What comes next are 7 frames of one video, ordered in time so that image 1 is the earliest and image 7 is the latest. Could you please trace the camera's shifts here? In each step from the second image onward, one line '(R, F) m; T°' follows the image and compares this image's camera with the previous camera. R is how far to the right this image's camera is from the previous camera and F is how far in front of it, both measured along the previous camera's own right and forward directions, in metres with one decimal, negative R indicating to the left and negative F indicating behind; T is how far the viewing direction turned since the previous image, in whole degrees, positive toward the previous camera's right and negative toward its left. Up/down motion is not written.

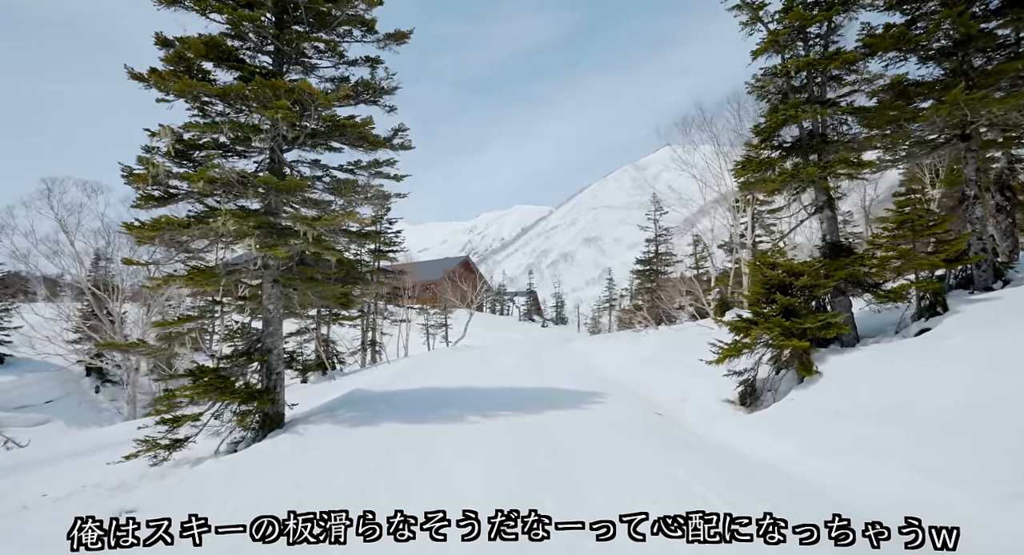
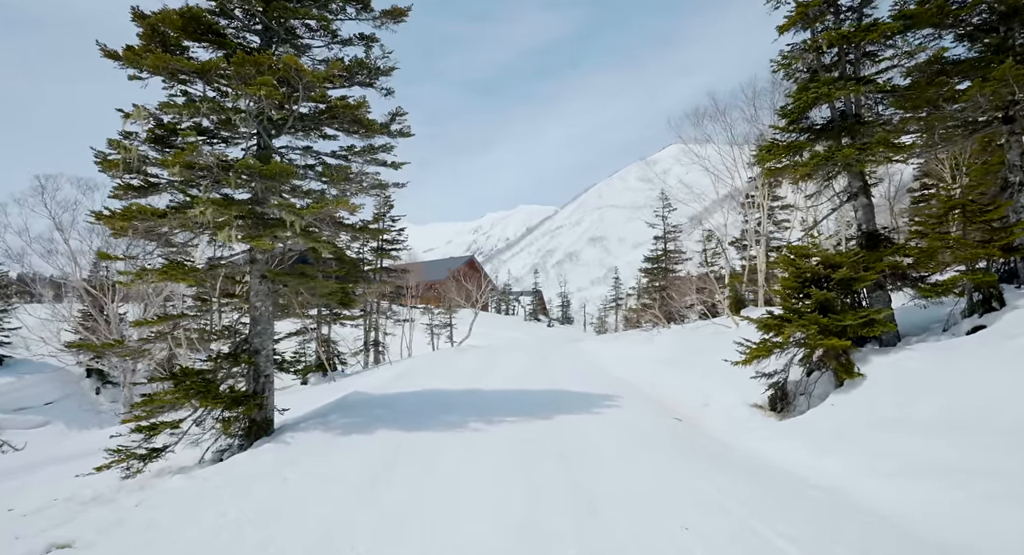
(0.0, +0.9) m; 0°
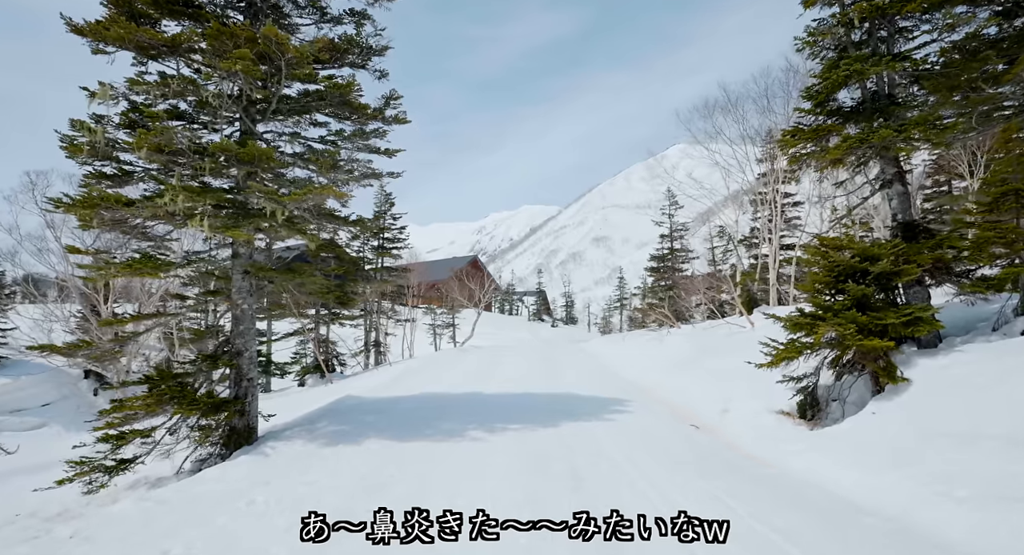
(0.0, +0.9) m; 0°
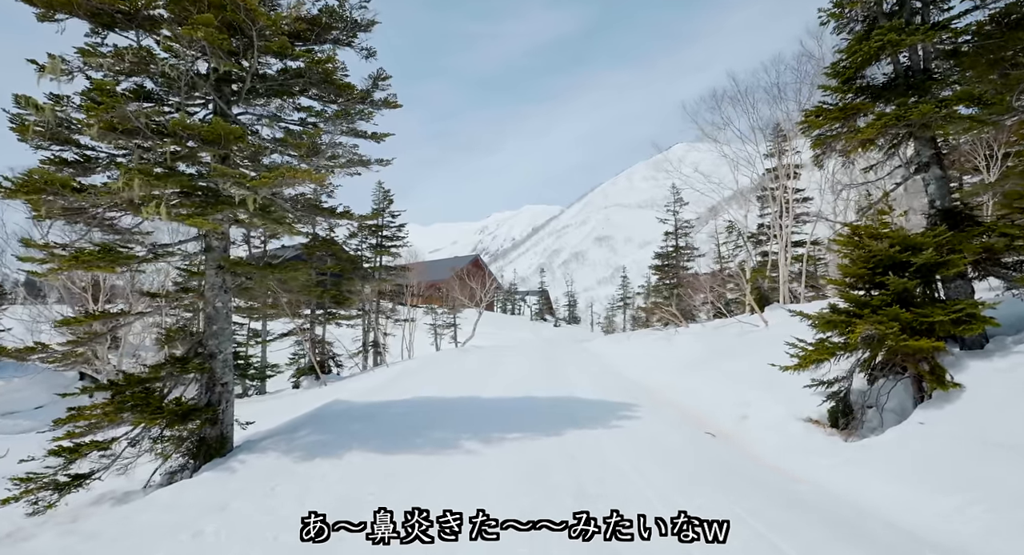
(+0.1, +0.9) m; 0°
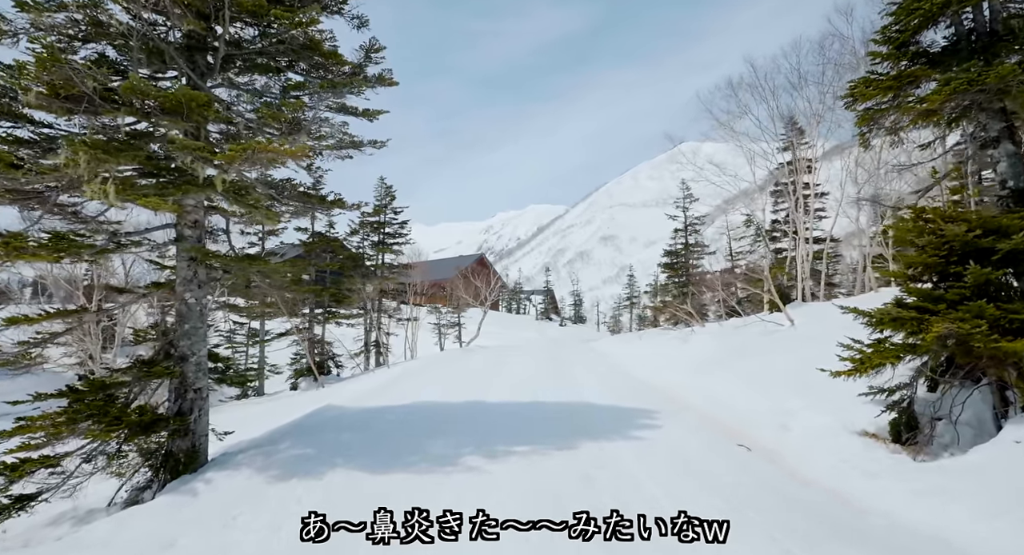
(0.0, +1.1) m; 0°
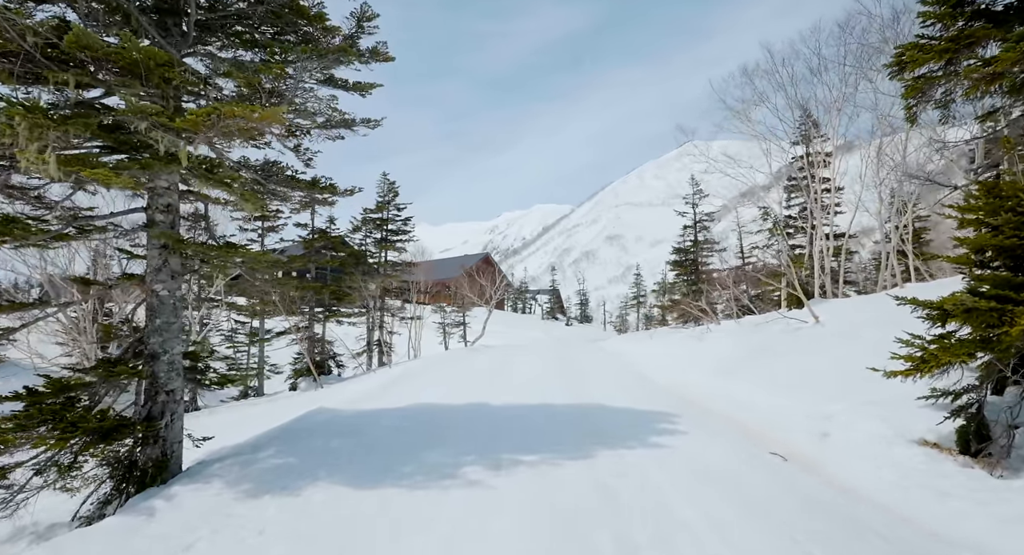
(0.0, +0.9) m; 0°
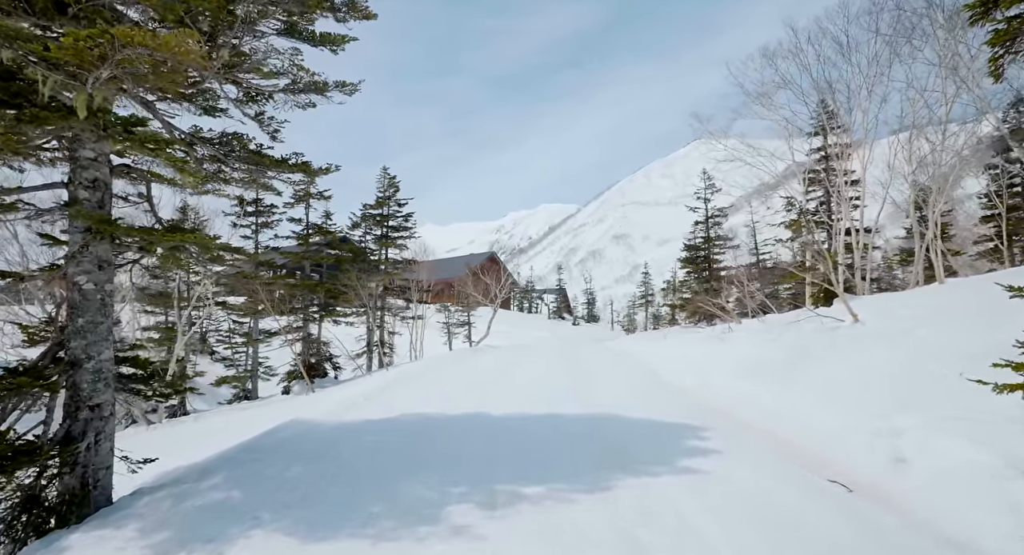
(+0.1, +1.4) m; -1°
